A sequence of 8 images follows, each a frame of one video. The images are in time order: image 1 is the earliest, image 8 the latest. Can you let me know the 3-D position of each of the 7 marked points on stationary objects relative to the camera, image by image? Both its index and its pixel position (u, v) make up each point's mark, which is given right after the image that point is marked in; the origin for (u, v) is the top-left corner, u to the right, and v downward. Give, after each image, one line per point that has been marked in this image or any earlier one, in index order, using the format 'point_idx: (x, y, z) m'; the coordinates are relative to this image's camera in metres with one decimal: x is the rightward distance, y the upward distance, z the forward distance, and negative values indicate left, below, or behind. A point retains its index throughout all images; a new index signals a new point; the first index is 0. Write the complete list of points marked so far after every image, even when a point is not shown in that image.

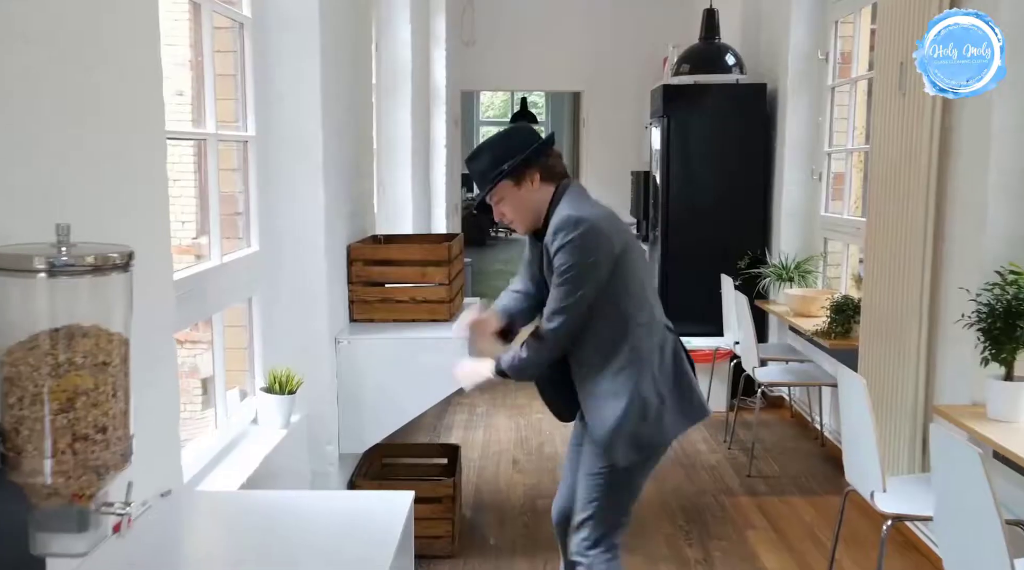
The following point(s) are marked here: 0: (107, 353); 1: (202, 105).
0: (-0.5, -0.1, +1.1) m
1: (-0.8, +0.5, +2.4) m
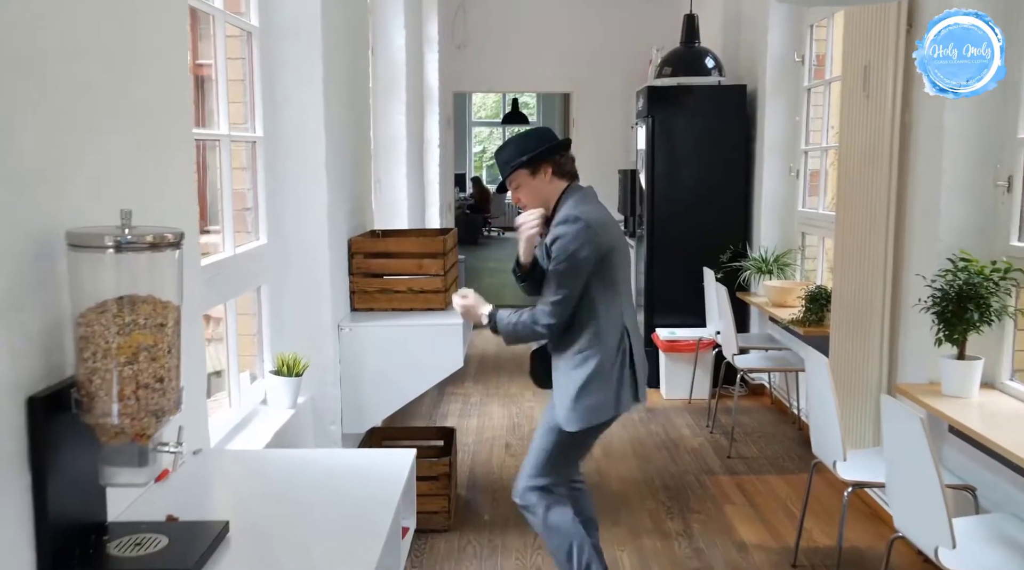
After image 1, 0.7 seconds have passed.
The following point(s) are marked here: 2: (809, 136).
0: (-0.5, 0.0, +1.3) m
1: (-0.9, +0.5, +2.6) m
2: (+1.7, +0.8, +5.0) m
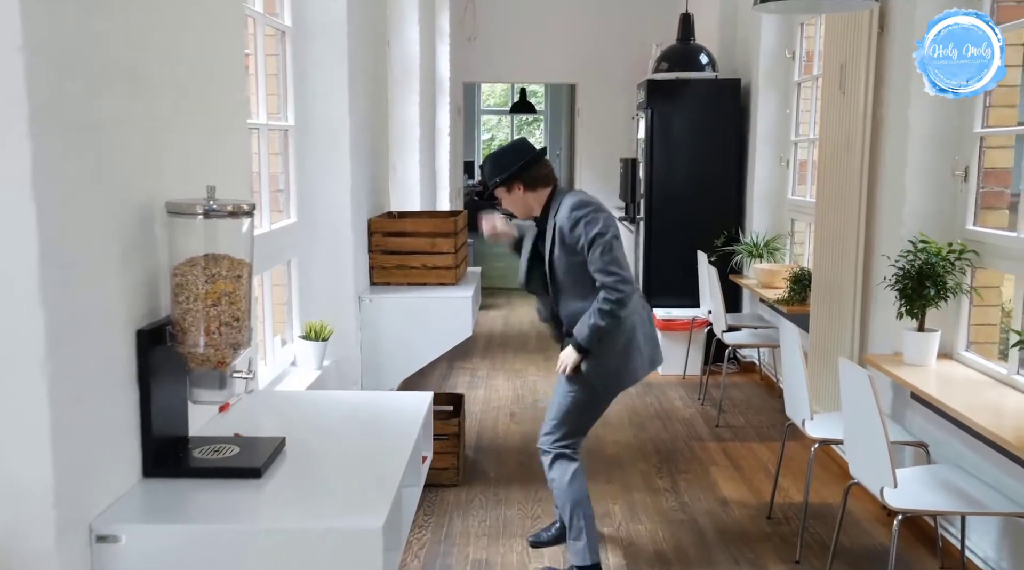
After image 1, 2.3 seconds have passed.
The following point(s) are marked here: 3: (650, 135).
0: (-0.5, 0.0, +1.6) m
1: (-0.9, +0.6, +3.0) m
2: (+1.7, +0.9, +5.3) m
3: (+0.9, +1.0, +5.8) m
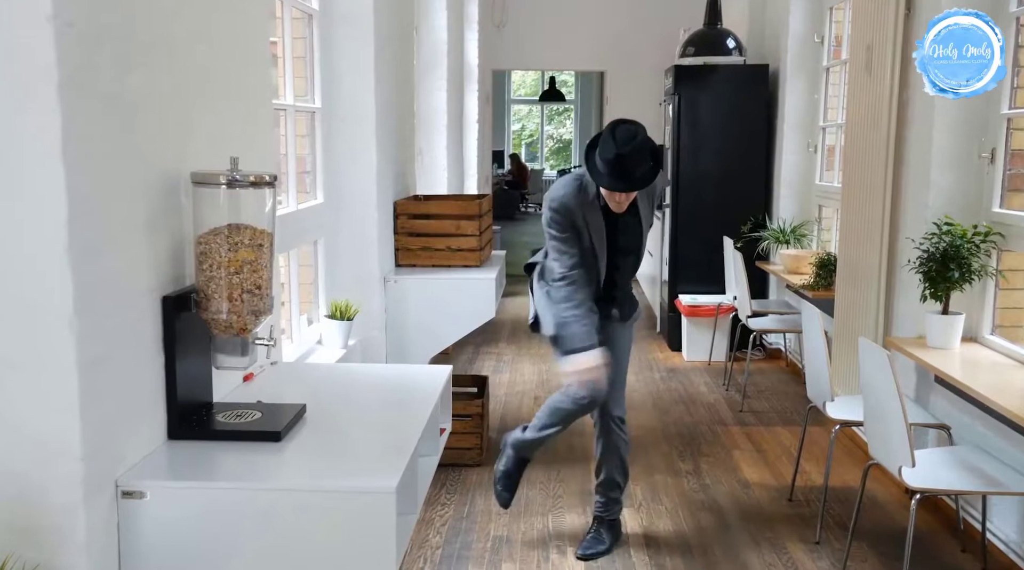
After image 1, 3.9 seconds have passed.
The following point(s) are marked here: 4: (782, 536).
0: (-0.5, +0.1, +1.7) m
1: (-0.8, +0.7, +3.0) m
2: (+1.9, +1.0, +5.3) m
3: (+1.1, +1.1, +5.8) m
4: (+0.9, -0.9, +3.1) m
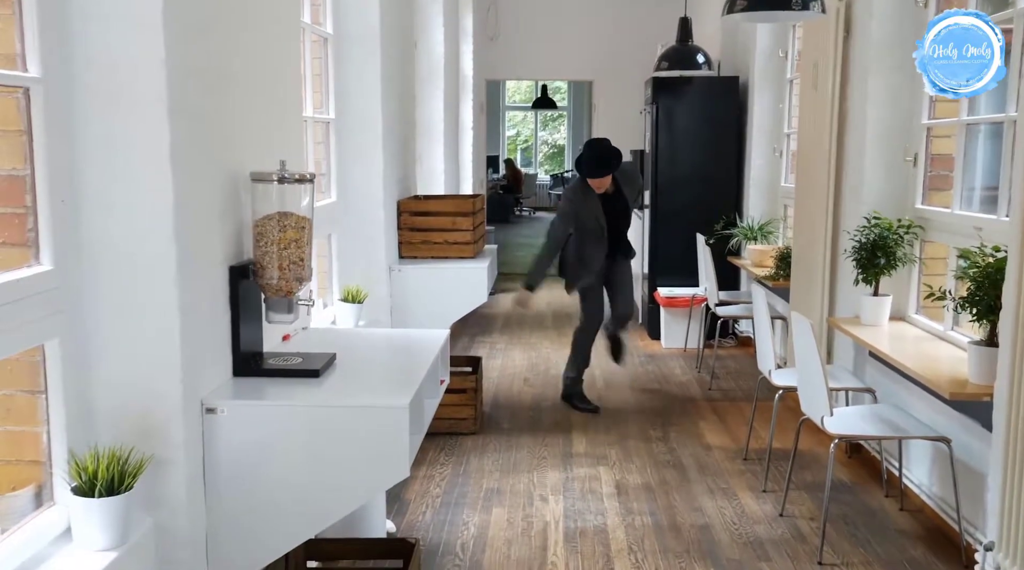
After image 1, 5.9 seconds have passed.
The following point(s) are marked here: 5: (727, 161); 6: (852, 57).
0: (-0.5, +0.2, +2.2) m
1: (-0.8, +0.7, +3.5) m
2: (+1.8, +1.1, +5.8) m
3: (+1.0, +1.1, +6.3) m
4: (+0.9, -0.8, +3.6) m
5: (+1.5, +0.9, +6.3) m
6: (+1.5, +1.0, +4.0) m
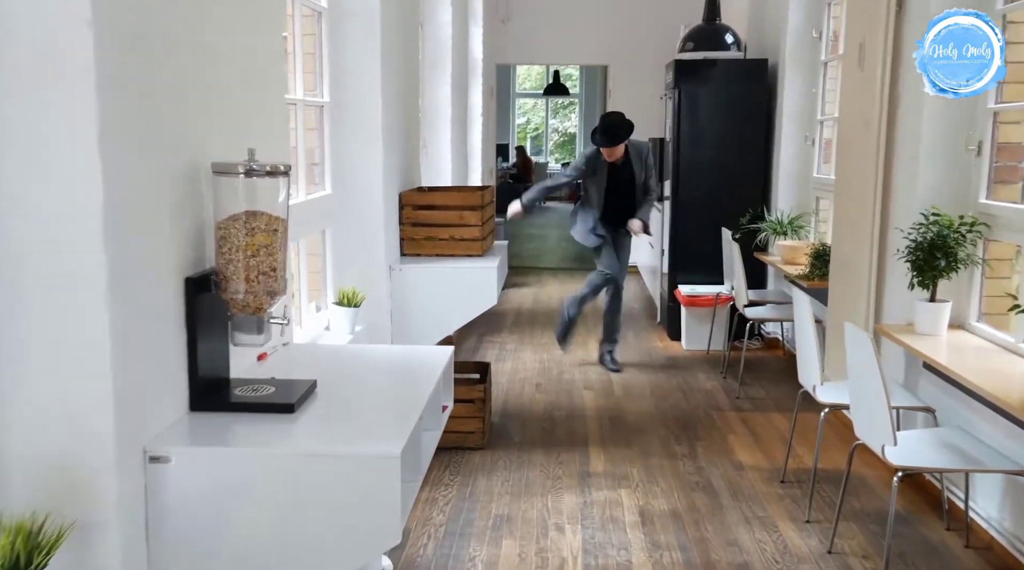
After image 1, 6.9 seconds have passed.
0: (-0.5, +0.1, +1.8) m
1: (-0.8, +0.7, +3.2) m
2: (+1.9, +1.1, +5.4) m
3: (+1.1, +1.1, +5.9) m
4: (+0.9, -0.8, +3.2) m
5: (+1.6, +0.9, +5.9) m
6: (+1.6, +1.0, +3.6) m
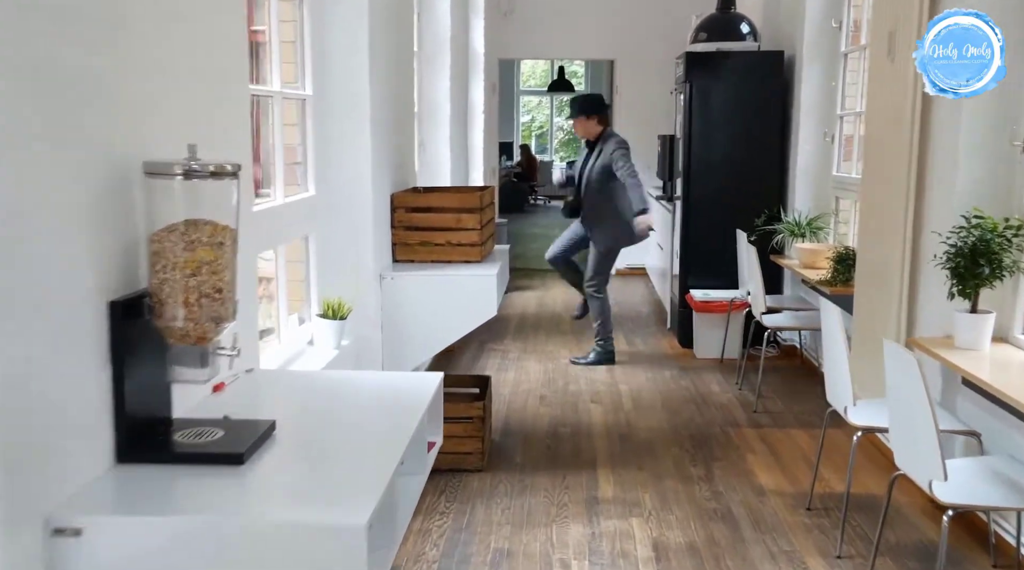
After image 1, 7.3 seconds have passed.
0: (-0.5, +0.1, +1.5) m
1: (-0.8, +0.7, +2.9) m
2: (+1.9, +1.0, +5.1) m
3: (+1.1, +1.1, +5.5) m
4: (+0.9, -0.9, +2.9) m
5: (+1.6, +0.9, +5.6) m
6: (+1.6, +1.0, +3.3) m
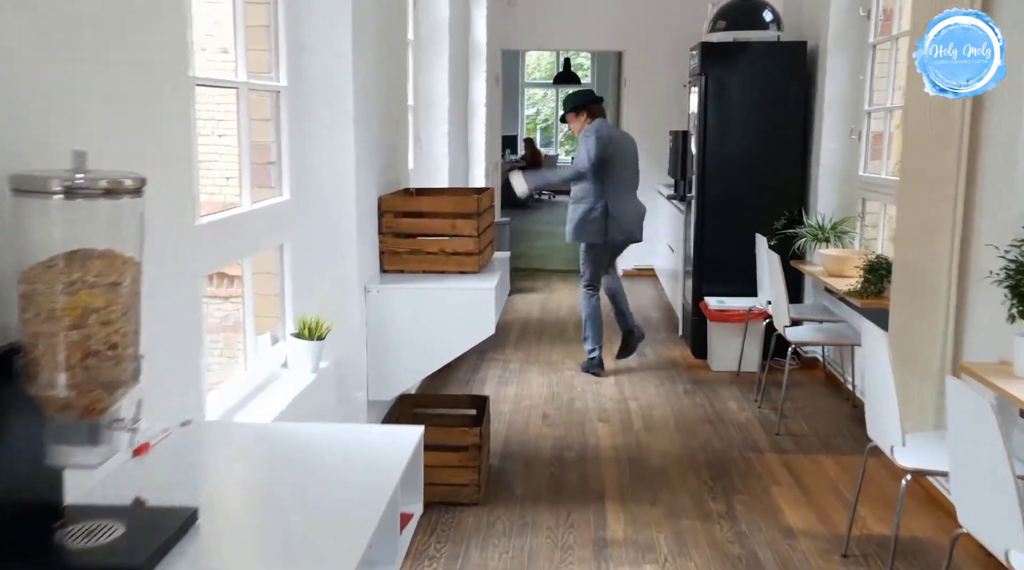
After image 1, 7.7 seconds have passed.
0: (-0.5, 0.0, +1.2) m
1: (-0.8, +0.6, +2.5) m
2: (+1.9, +1.0, +4.7) m
3: (+1.1, +1.1, +5.2) m
4: (+0.9, -0.9, +2.6) m
5: (+1.6, +0.8, +5.2) m
6: (+1.6, +0.9, +2.9) m
